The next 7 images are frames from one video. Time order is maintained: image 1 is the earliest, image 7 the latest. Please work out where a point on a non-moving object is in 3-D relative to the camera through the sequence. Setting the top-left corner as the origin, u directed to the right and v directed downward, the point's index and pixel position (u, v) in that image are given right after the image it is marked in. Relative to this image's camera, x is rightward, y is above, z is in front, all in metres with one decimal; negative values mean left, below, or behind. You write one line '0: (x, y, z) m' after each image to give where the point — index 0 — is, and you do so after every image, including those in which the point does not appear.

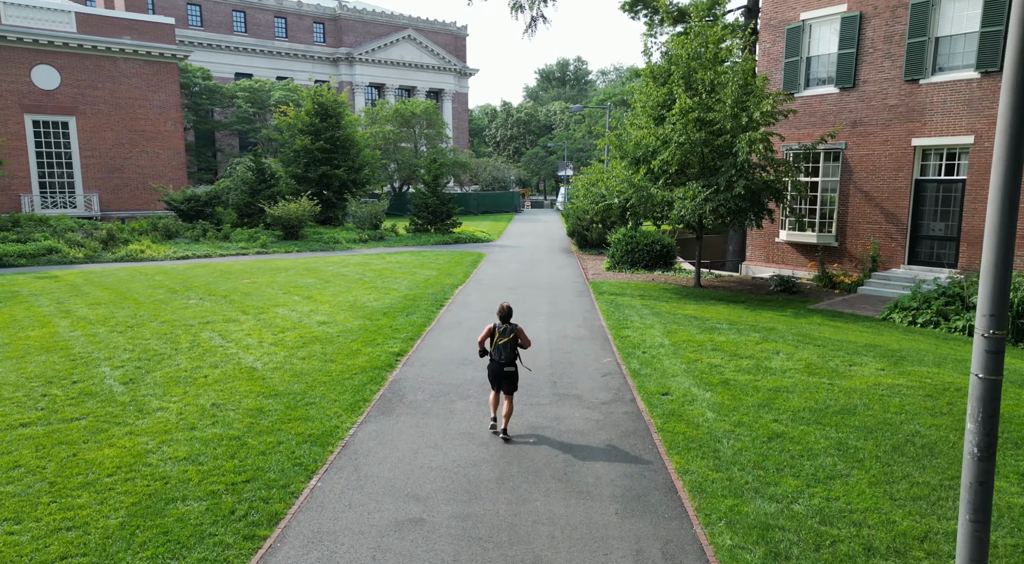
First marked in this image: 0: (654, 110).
0: (+3.8, +4.5, +17.5) m
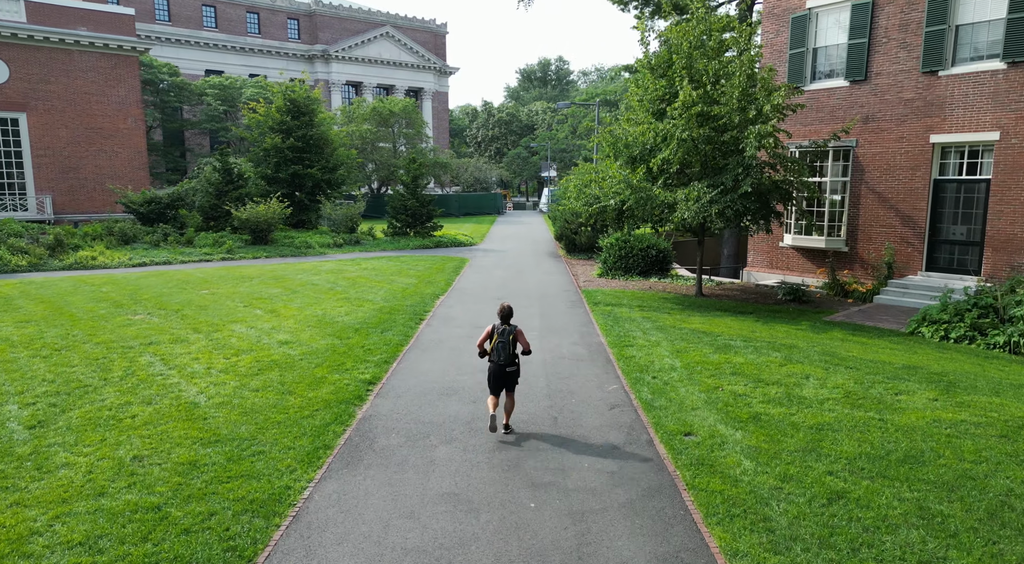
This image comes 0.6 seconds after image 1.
0: (+3.4, +4.3, +16.1) m
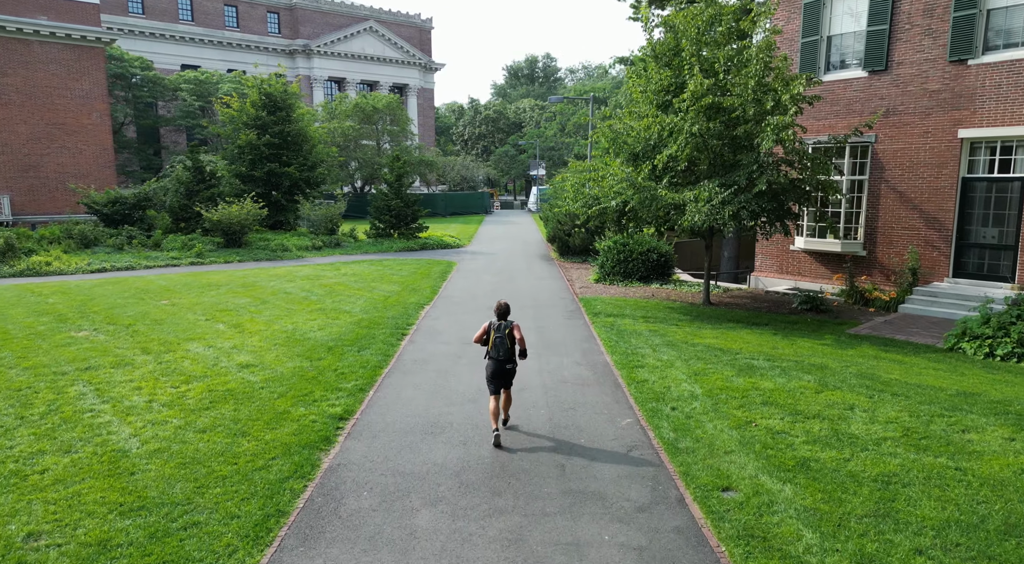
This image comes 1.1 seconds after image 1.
0: (+3.2, +4.1, +14.7) m
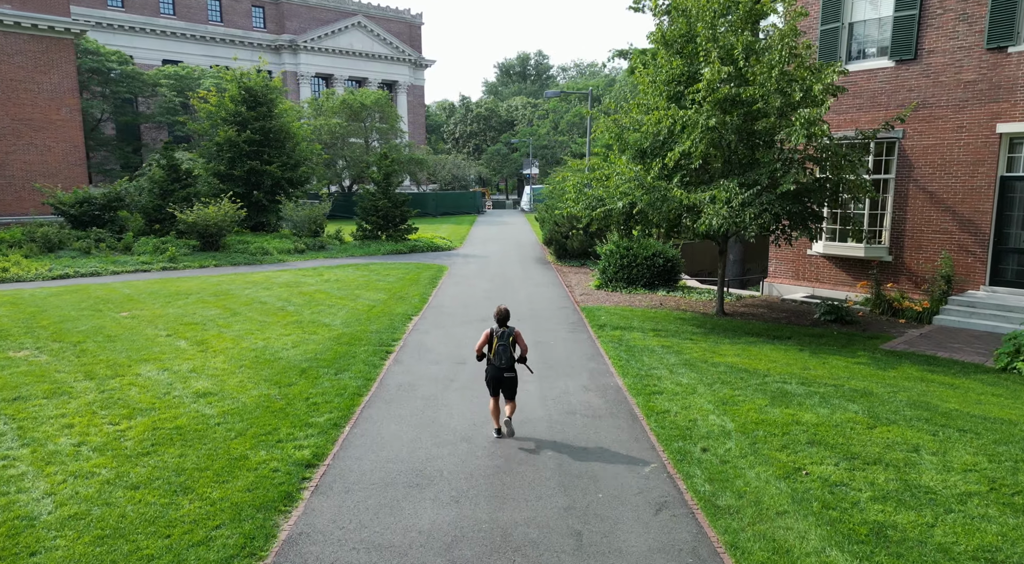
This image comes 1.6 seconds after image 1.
0: (+3.1, +3.9, +13.4) m
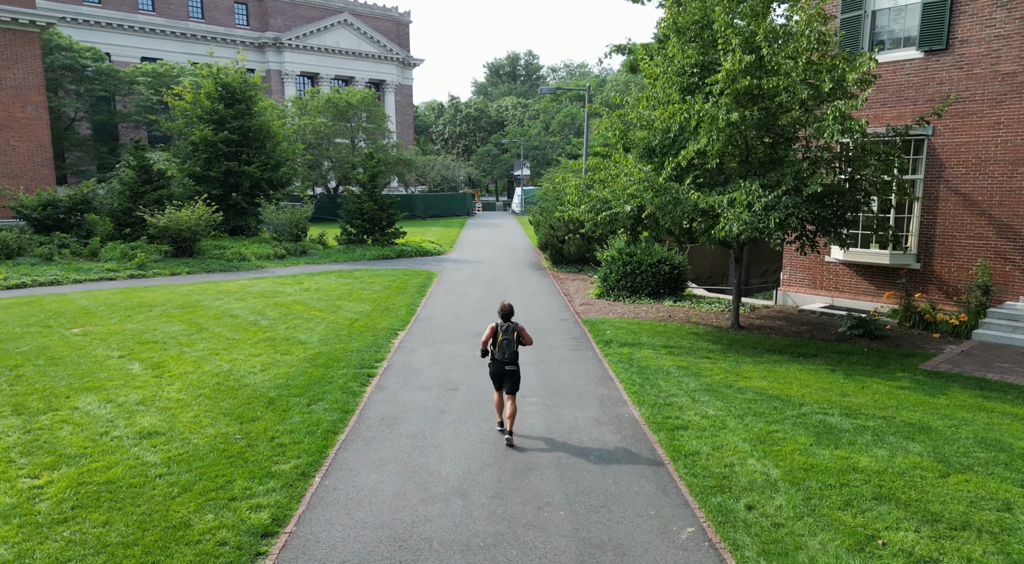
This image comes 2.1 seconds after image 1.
0: (+3.1, +3.7, +12.1) m
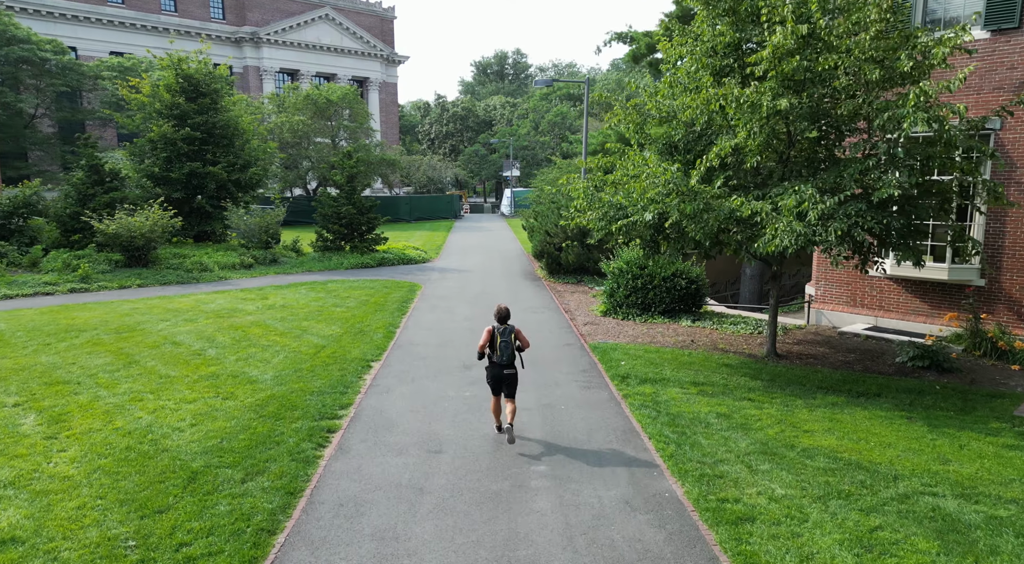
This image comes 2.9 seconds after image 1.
0: (+3.0, +3.4, +10.1) m
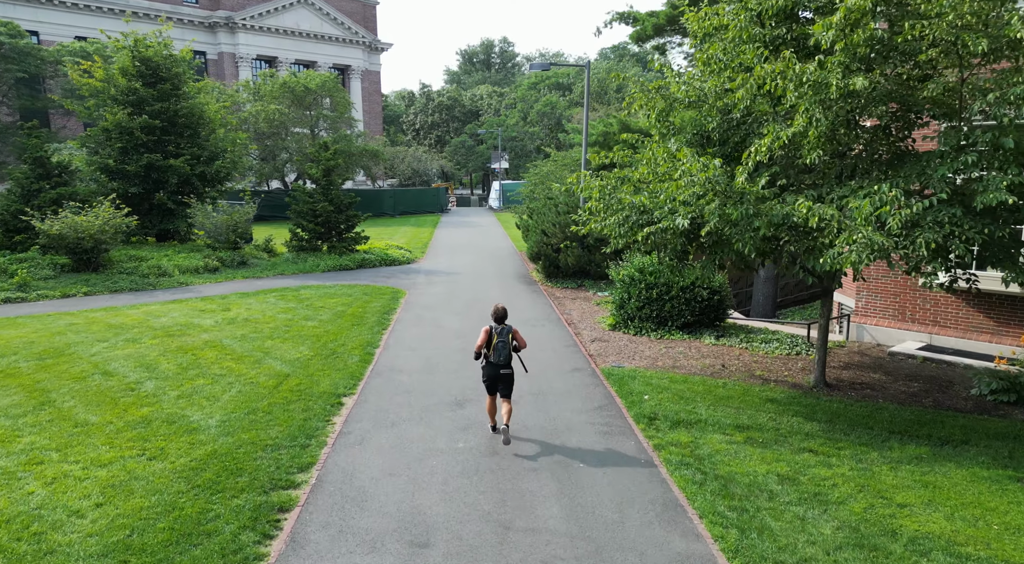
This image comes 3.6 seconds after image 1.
0: (+3.0, +3.1, +8.2) m
